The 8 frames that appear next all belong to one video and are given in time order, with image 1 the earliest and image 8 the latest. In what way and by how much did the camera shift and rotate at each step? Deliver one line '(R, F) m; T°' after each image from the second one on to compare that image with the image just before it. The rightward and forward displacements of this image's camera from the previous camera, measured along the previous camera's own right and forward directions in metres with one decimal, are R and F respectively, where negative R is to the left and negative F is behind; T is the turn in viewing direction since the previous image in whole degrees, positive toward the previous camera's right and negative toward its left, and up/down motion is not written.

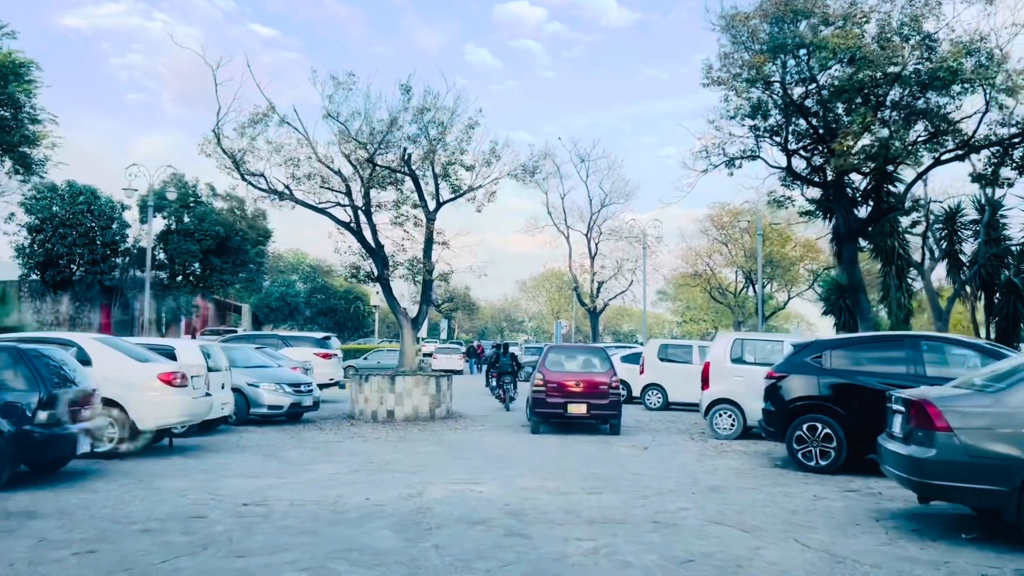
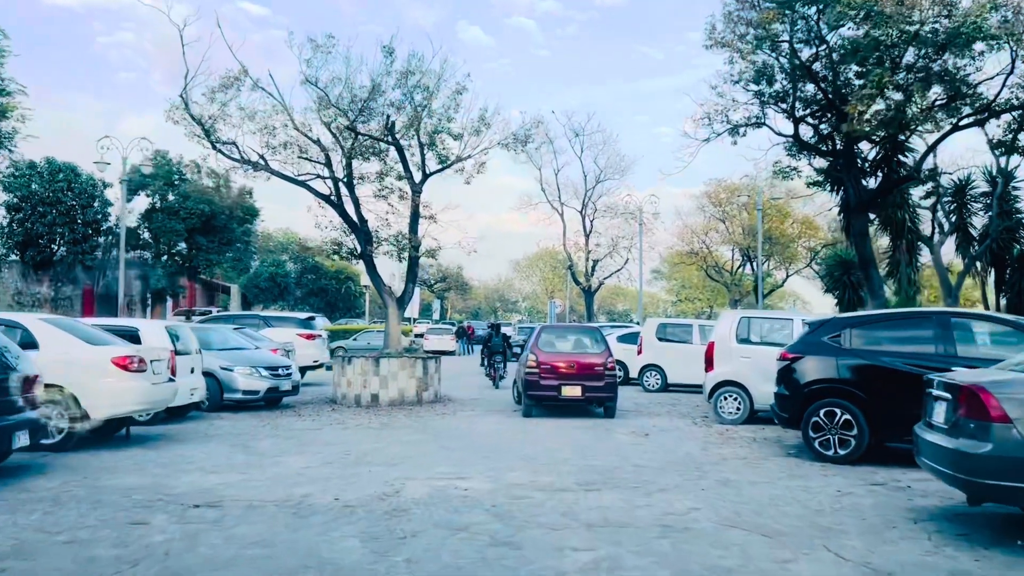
(+0.1, +1.0) m; 0°
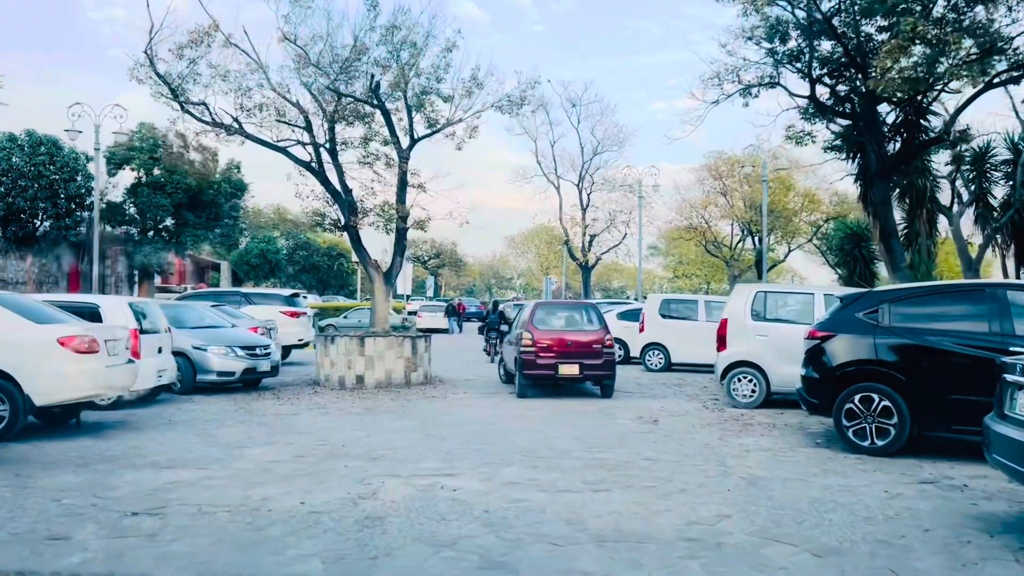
(0.0, +1.2) m; 0°
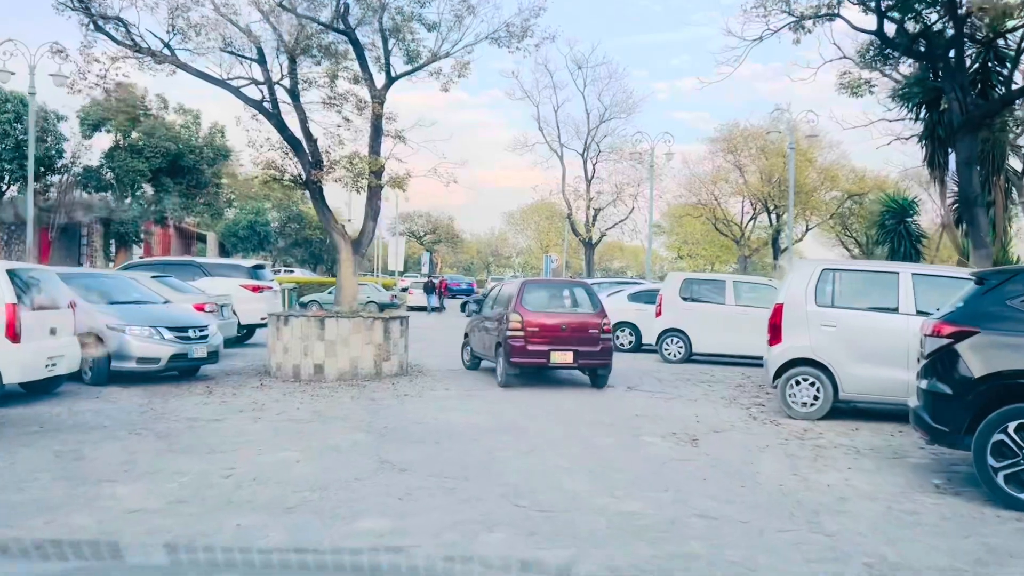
(+0.1, +2.9) m; 0°
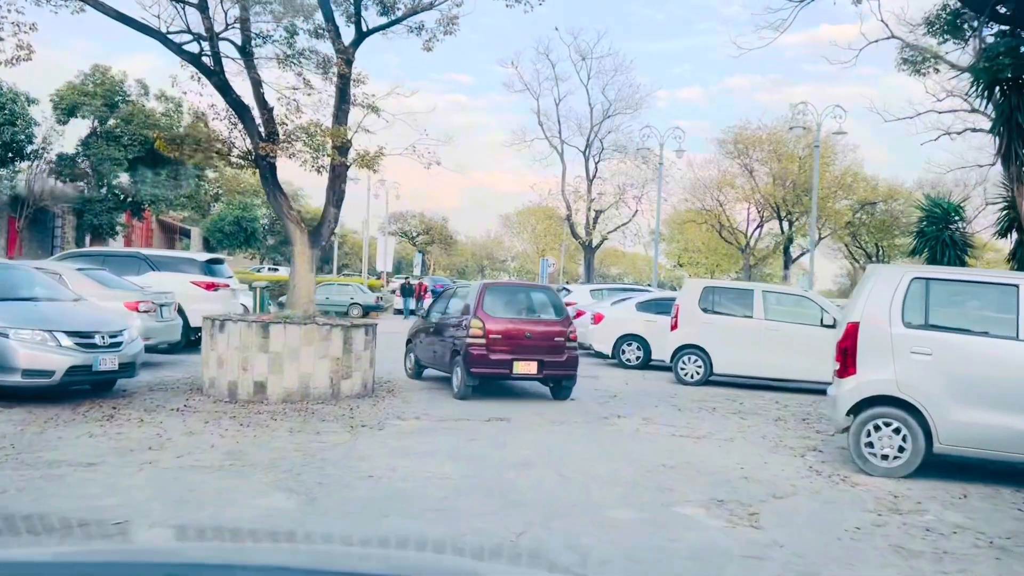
(+0.1, +2.5) m; 0°
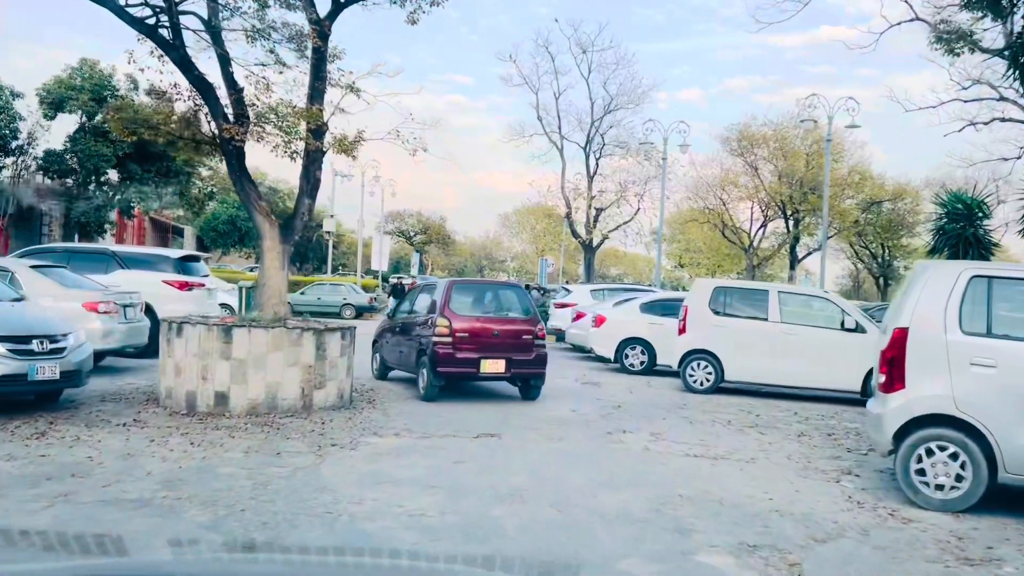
(+0.1, +1.1) m; 0°
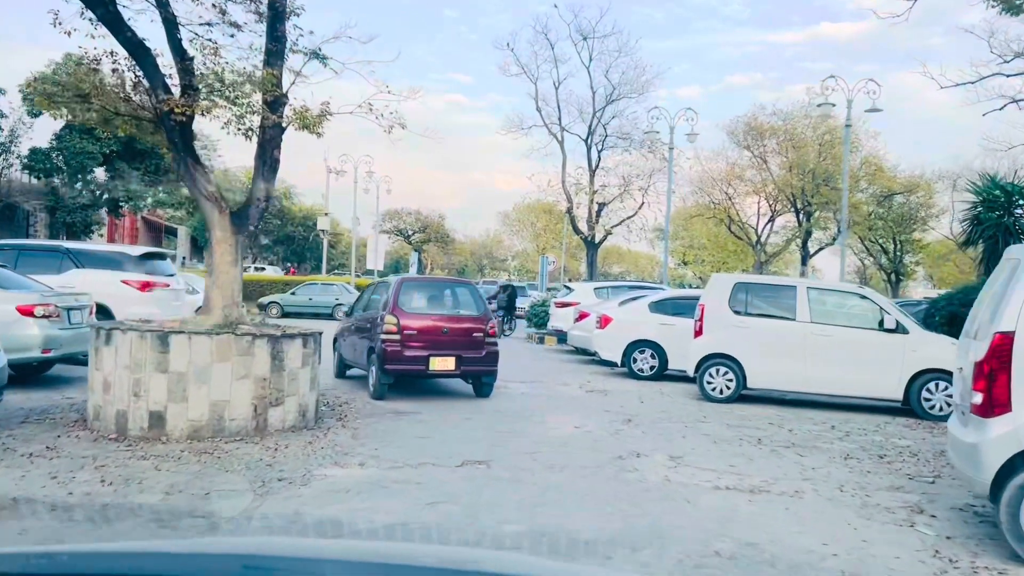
(+0.1, +1.5) m; 0°
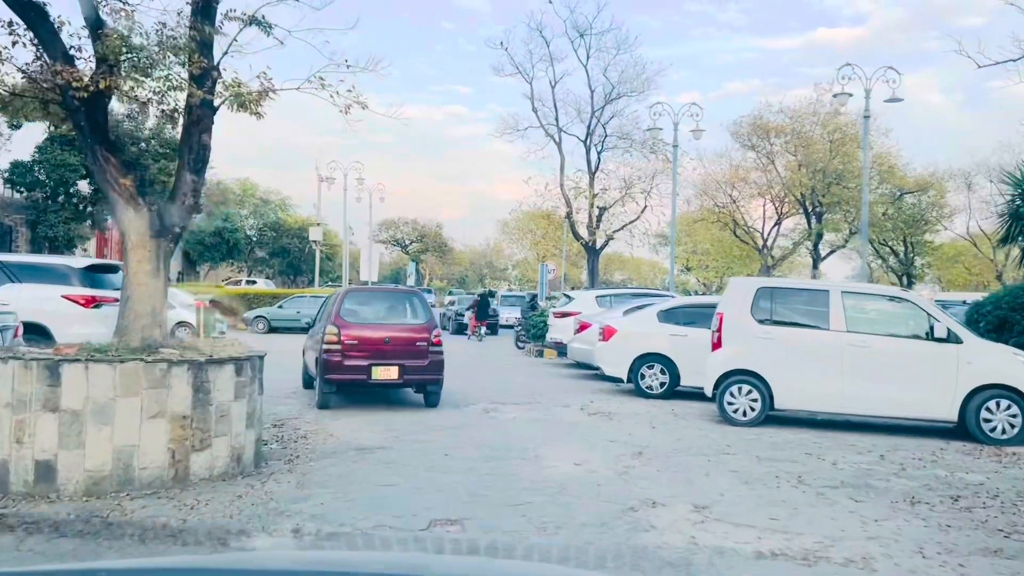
(+0.2, +1.6) m; 0°
